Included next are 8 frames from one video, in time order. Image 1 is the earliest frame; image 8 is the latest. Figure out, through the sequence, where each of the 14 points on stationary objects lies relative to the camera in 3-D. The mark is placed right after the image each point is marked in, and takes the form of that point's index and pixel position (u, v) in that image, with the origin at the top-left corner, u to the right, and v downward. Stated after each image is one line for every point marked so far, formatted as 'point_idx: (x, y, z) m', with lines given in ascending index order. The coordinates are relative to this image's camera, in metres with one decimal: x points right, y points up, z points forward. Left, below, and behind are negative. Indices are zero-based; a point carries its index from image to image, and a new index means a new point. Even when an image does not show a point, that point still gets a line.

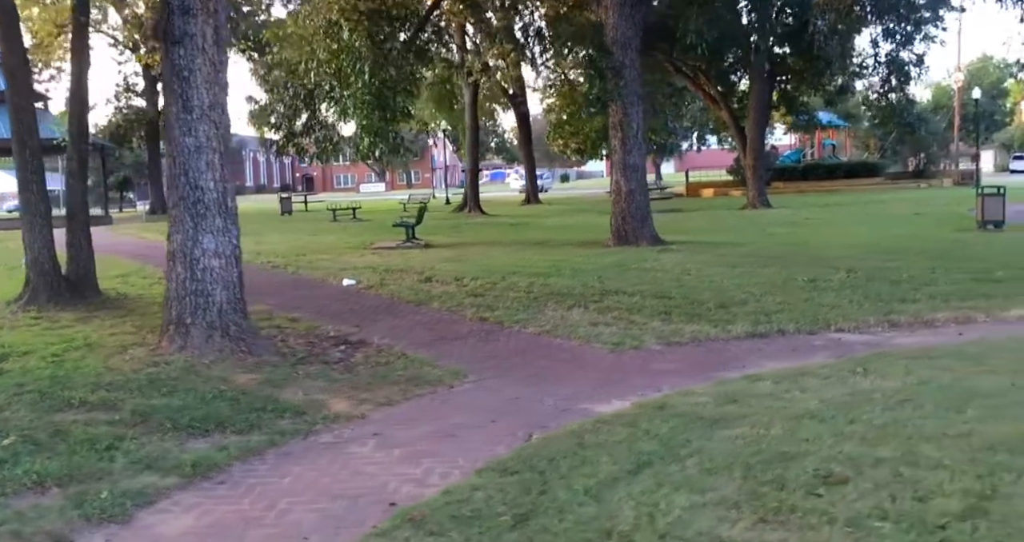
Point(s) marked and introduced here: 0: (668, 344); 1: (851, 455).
0: (+1.6, -0.8, +9.0) m
1: (+2.0, -1.1, +4.9) m
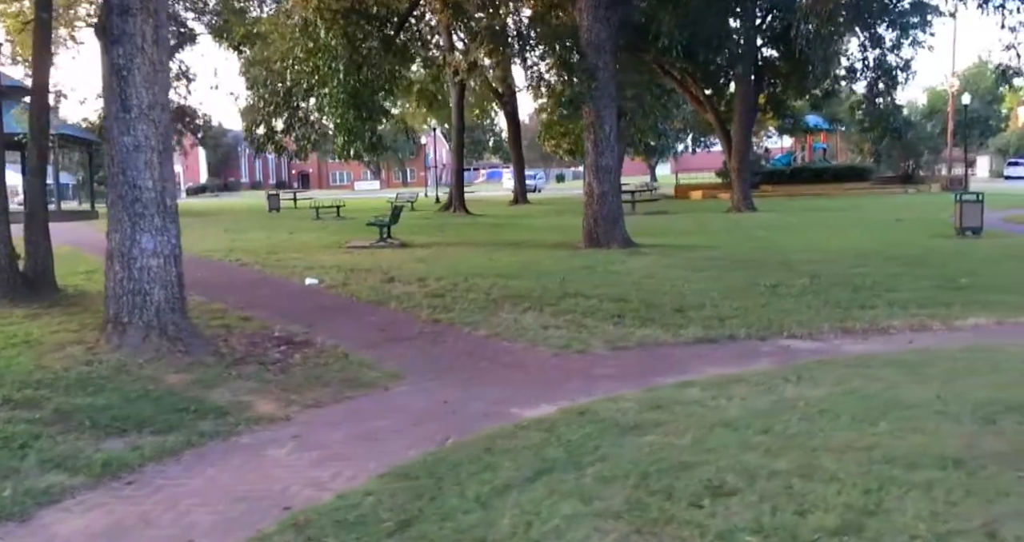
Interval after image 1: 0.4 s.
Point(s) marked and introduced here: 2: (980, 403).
0: (+1.1, -0.8, +9.0) m
1: (+1.4, -1.1, +4.9) m
2: (+3.4, -1.0, +6.1) m
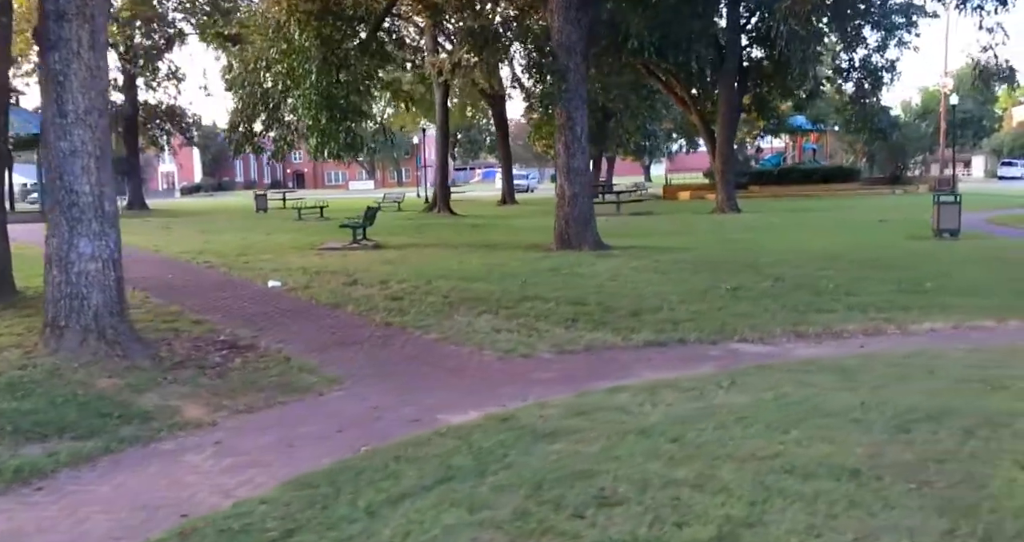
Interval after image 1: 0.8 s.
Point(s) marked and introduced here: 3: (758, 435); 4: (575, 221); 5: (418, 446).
0: (+0.5, -0.9, +8.9) m
1: (+0.8, -1.2, +4.9) m
2: (+2.8, -1.0, +6.0) m
3: (+1.6, -1.1, +5.6) m
4: (+1.2, +0.9, +15.4) m
5: (-0.6, -1.2, +5.8) m
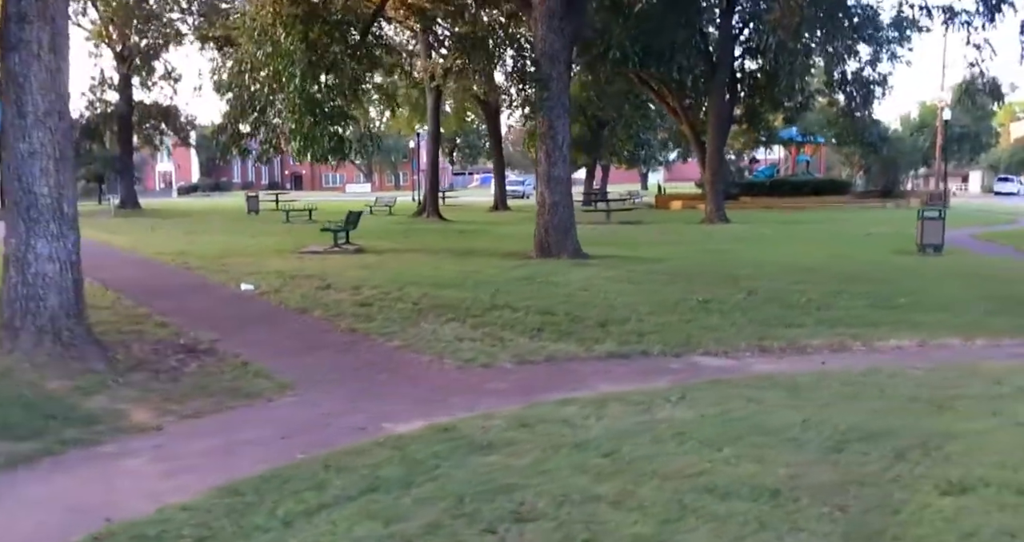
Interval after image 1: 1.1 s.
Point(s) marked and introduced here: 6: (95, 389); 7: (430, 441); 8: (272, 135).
0: (+0.1, -1.0, +9.0) m
1: (+0.3, -1.3, +4.9) m
2: (+2.3, -1.1, +6.0) m
3: (+1.2, -1.2, +5.6) m
4: (+0.8, +0.8, +15.4) m
5: (-1.1, -1.3, +5.8) m
6: (-3.6, -1.0, +7.2) m
7: (-0.6, -1.2, +6.1) m
8: (-5.2, +2.9, +18.0) m
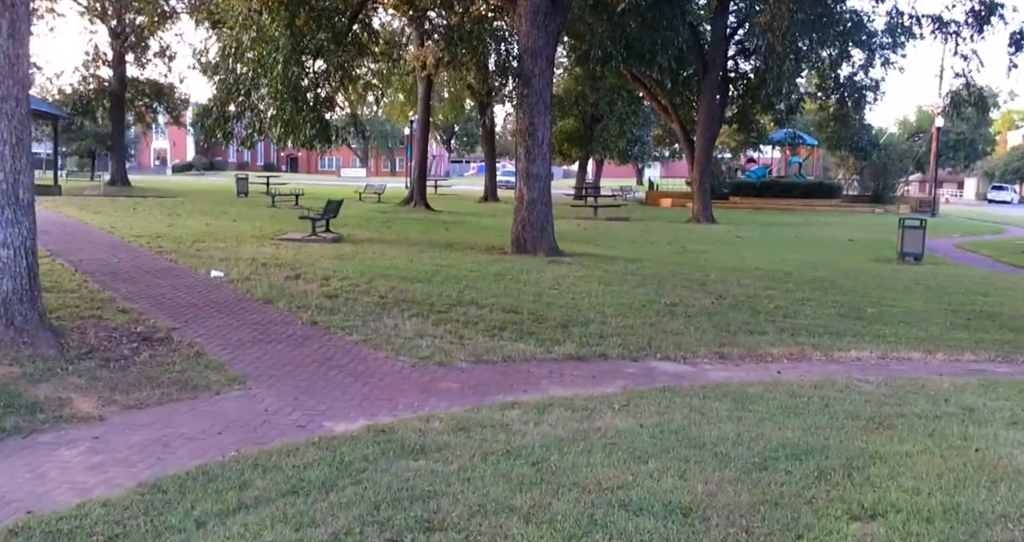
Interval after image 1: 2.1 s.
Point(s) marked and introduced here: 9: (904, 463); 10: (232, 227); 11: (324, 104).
0: (-0.4, -1.0, +9.0) m
1: (-0.2, -1.3, +4.9) m
2: (+1.9, -1.3, +6.1) m
3: (+0.7, -1.3, +5.6) m
4: (+0.4, +0.8, +15.4) m
5: (-1.6, -1.3, +5.8) m
6: (-4.1, -0.9, +7.3) m
7: (-1.1, -1.2, +6.1) m
8: (-5.5, +3.2, +18.0) m
9: (+2.6, -1.3, +5.7) m
10: (-5.7, +0.9, +17.4) m
11: (-4.0, +3.5, +18.2) m
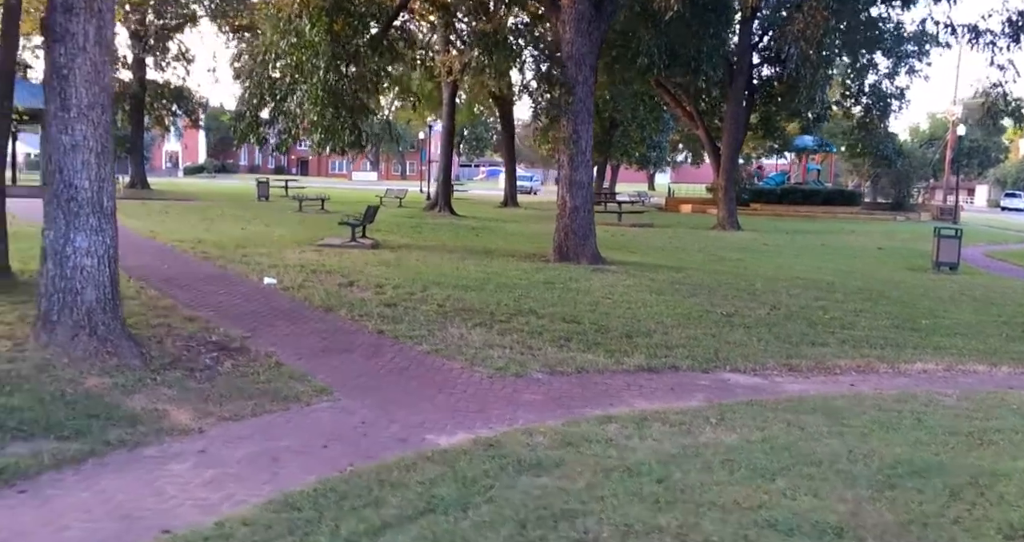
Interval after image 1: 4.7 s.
0: (+0.4, -1.1, +8.9) m
1: (+0.7, -1.4, +4.9) m
2: (+2.7, -1.4, +6.0) m
3: (+1.5, -1.4, +5.5) m
4: (+1.2, +0.7, +15.3) m
5: (-0.7, -1.4, +5.8) m
6: (-3.2, -1.0, +7.2) m
7: (-0.2, -1.3, +6.0) m
8: (-4.7, +3.1, +17.9) m
9: (+3.5, -1.4, +5.6) m
10: (-5.0, +0.8, +17.4) m
11: (-3.2, +3.4, +18.1) m
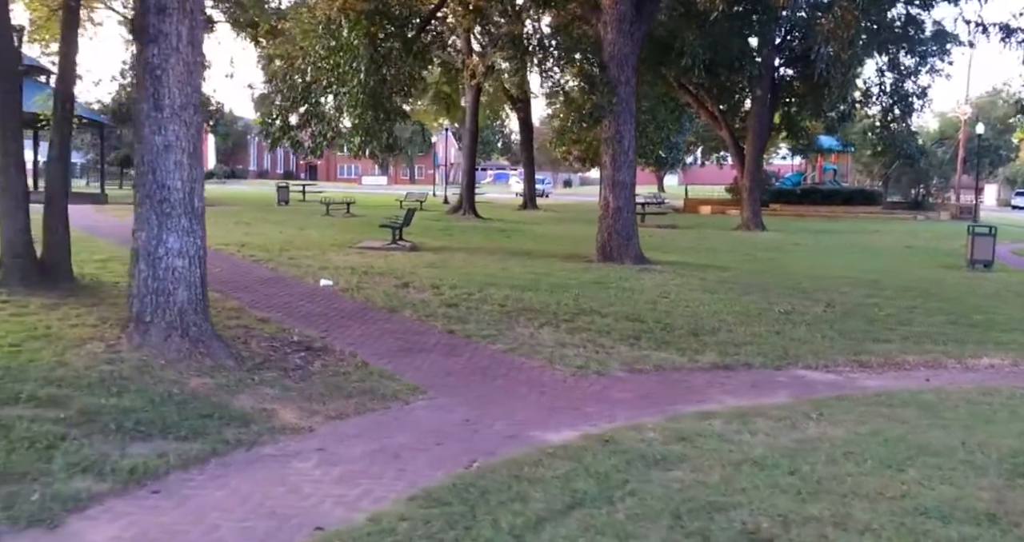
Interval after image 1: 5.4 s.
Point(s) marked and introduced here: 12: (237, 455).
0: (+1.3, -1.1, +9.0) m
1: (+1.6, -1.4, +4.9) m
2: (+3.6, -1.3, +6.1) m
3: (+2.4, -1.3, +5.6) m
4: (+1.9, +0.7, +15.4) m
5: (+0.1, -1.3, +5.8) m
6: (-2.4, -1.0, +7.2) m
7: (+0.6, -1.3, +6.0) m
8: (-4.0, +3.1, +17.9) m
9: (+4.3, -1.3, +5.7) m
10: (-4.2, +0.7, +17.4) m
11: (-2.5, +3.4, +18.1) m
12: (-2.0, -1.3, +6.1) m
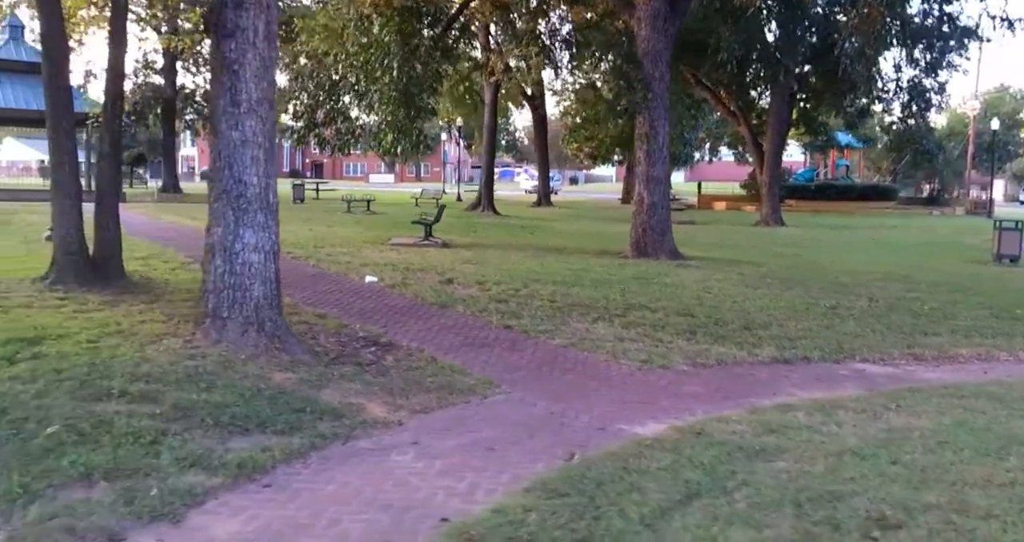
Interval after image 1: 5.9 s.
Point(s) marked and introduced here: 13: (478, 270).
0: (+1.9, -1.0, +9.0) m
1: (+2.3, -1.3, +4.9) m
2: (+4.3, -1.3, +6.1) m
3: (+3.1, -1.3, +5.6) m
4: (+2.6, +0.8, +15.4) m
5: (+0.8, -1.3, +5.8) m
6: (-1.7, -0.9, +7.2) m
7: (+1.3, -1.3, +6.1) m
8: (-3.4, +3.1, +17.9) m
9: (+5.1, -1.3, +5.7) m
10: (-3.6, +0.8, +17.4) m
11: (-1.9, +3.4, +18.1) m
12: (-1.3, -1.3, +6.1) m
13: (-0.5, 0.0, +13.3) m
